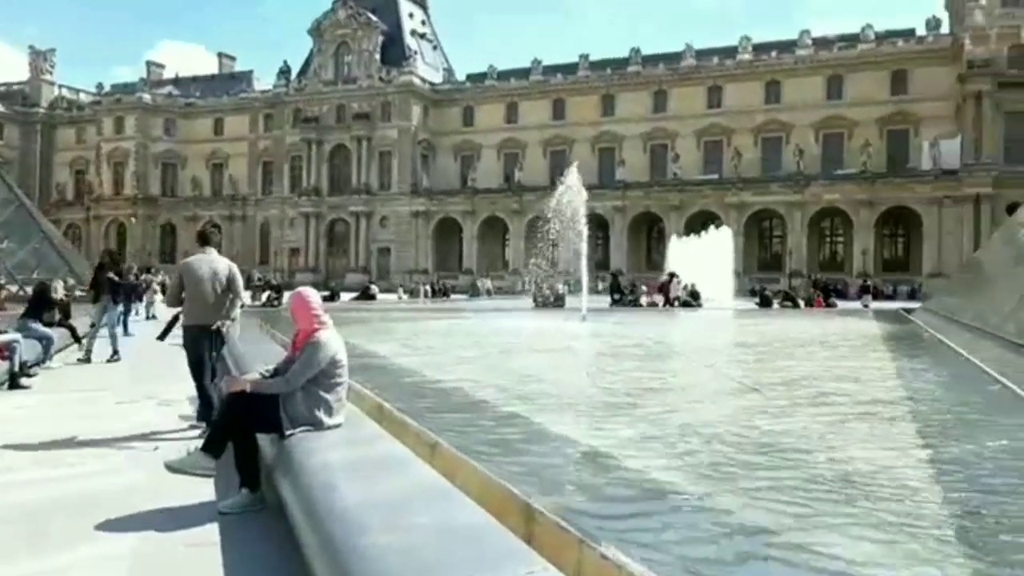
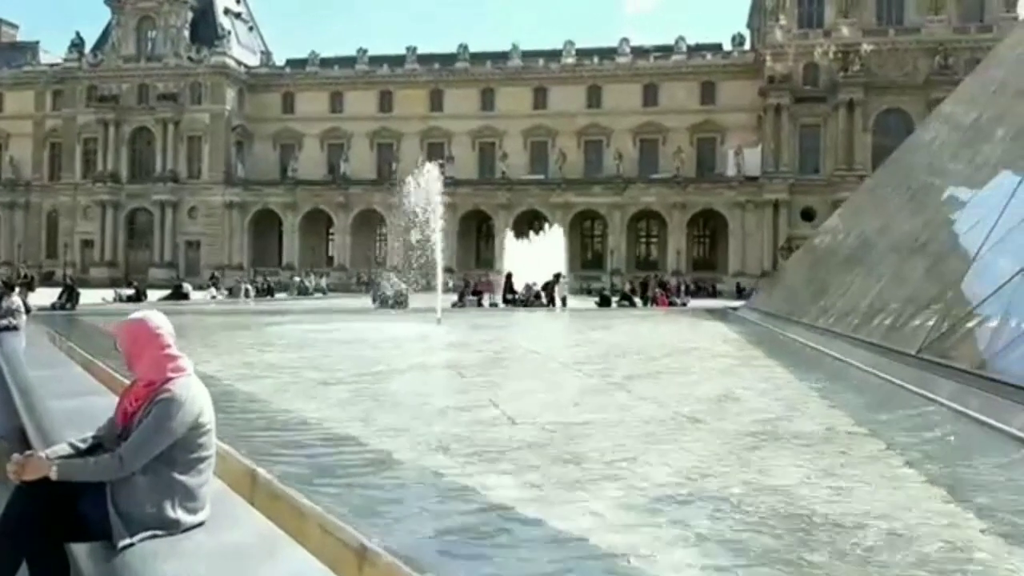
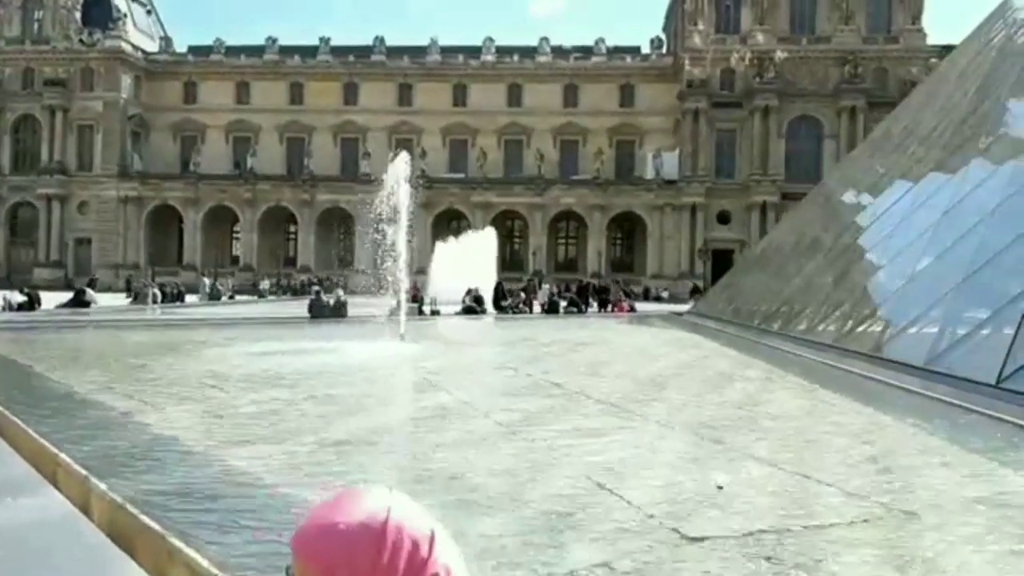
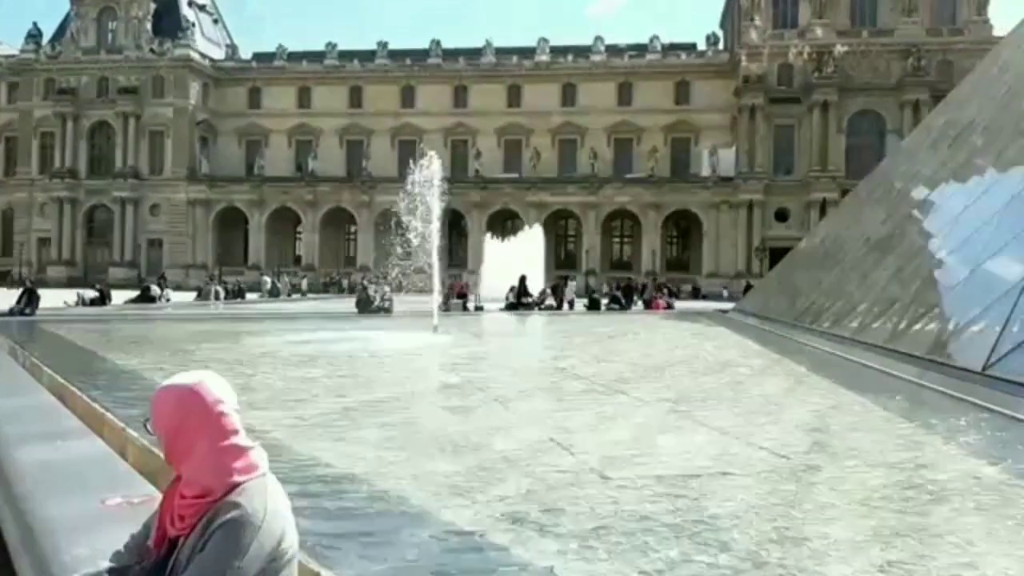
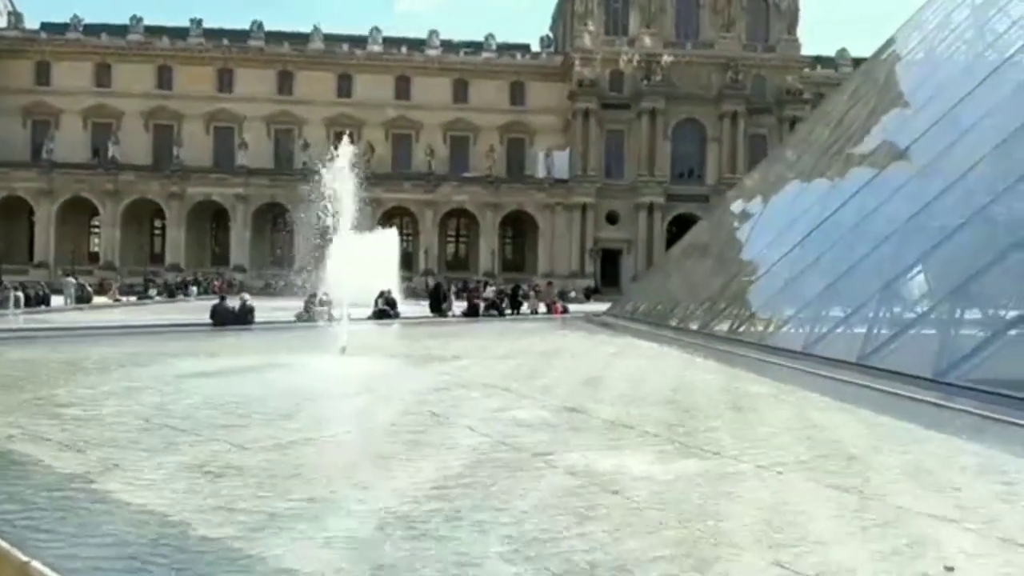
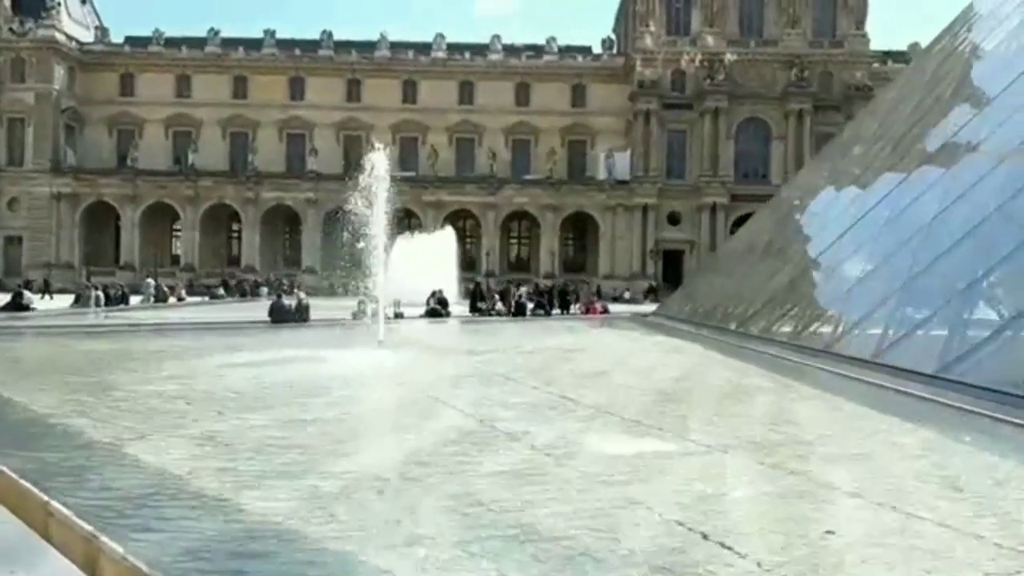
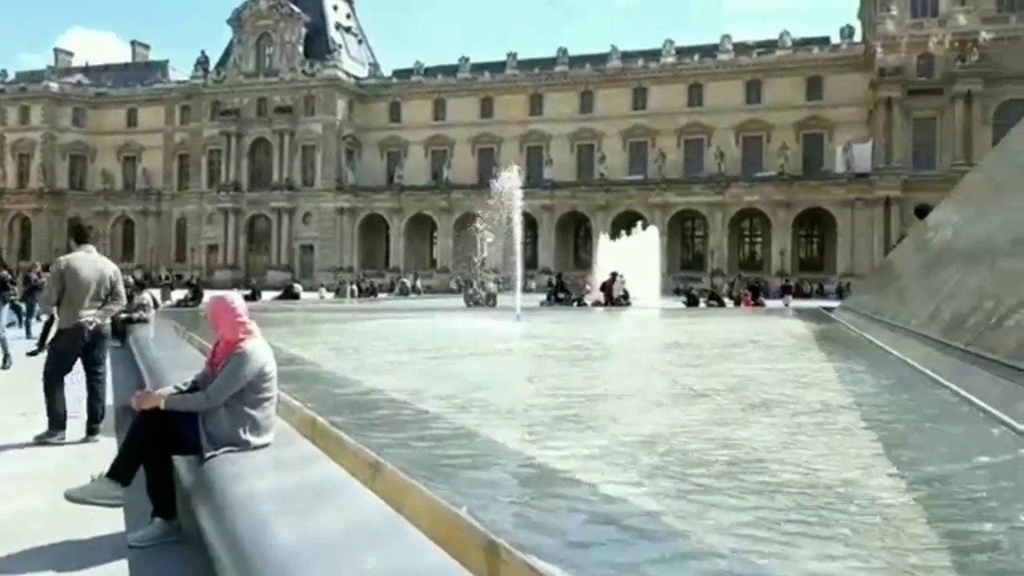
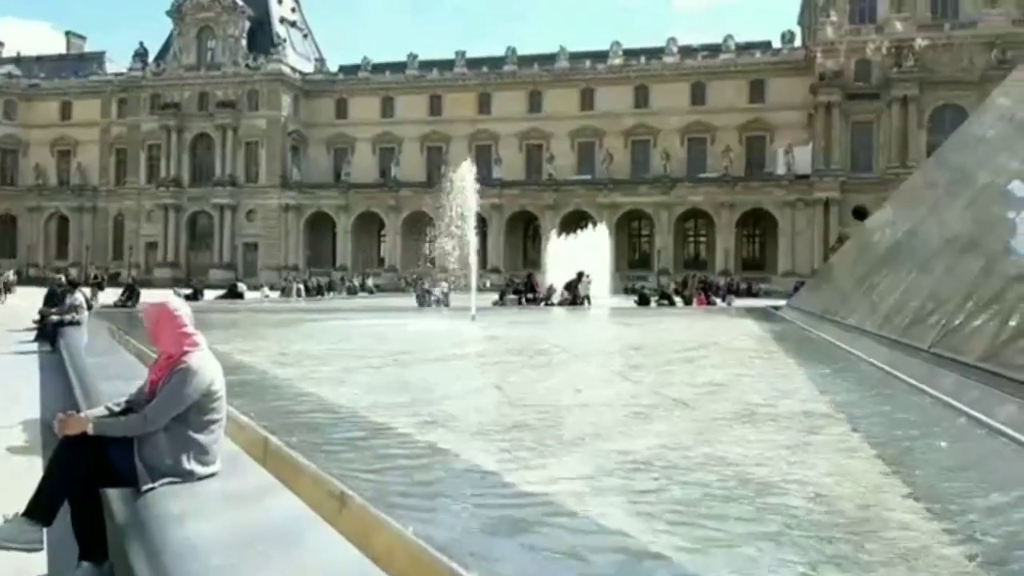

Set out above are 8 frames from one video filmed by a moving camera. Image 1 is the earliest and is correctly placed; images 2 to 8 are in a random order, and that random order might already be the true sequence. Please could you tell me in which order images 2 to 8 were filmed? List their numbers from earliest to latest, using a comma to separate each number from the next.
7, 8, 2, 4, 3, 6, 5
